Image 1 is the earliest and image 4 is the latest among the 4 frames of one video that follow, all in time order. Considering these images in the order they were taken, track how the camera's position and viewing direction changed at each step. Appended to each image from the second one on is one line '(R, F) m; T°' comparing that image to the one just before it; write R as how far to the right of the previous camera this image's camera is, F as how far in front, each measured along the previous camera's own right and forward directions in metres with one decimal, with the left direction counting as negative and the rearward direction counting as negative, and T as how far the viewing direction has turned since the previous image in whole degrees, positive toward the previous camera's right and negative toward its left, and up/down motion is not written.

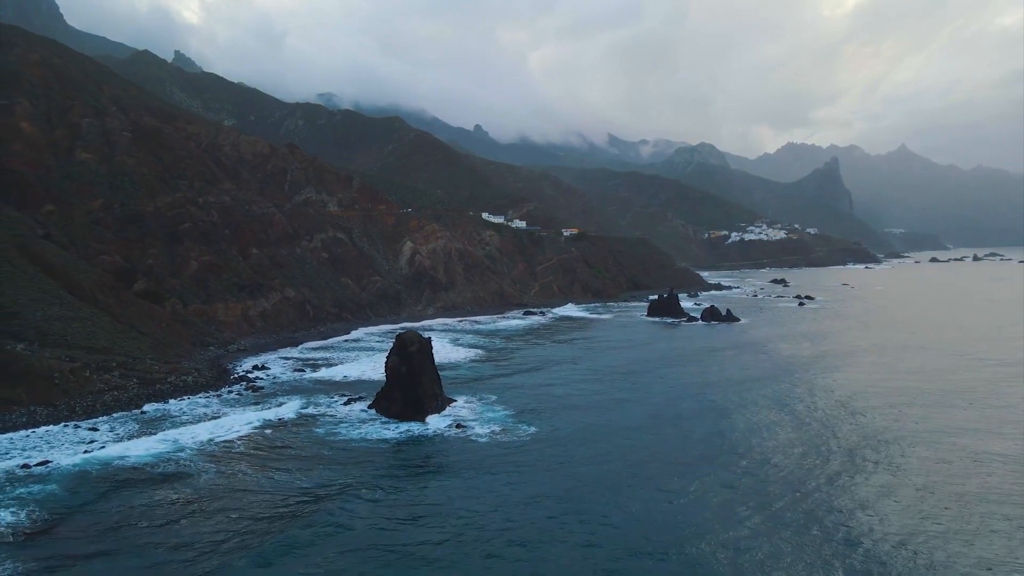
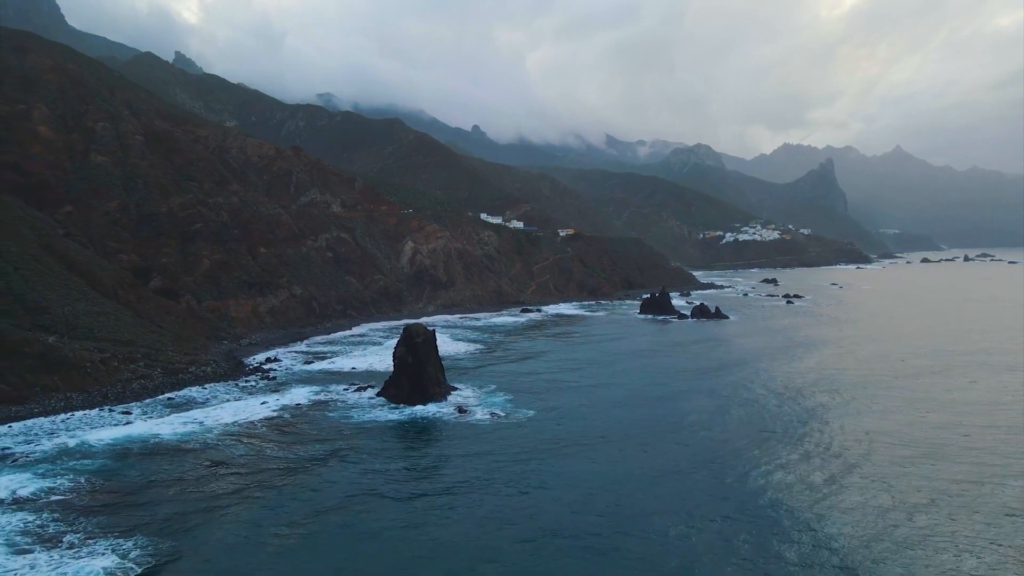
(0.0, -2.3) m; 0°
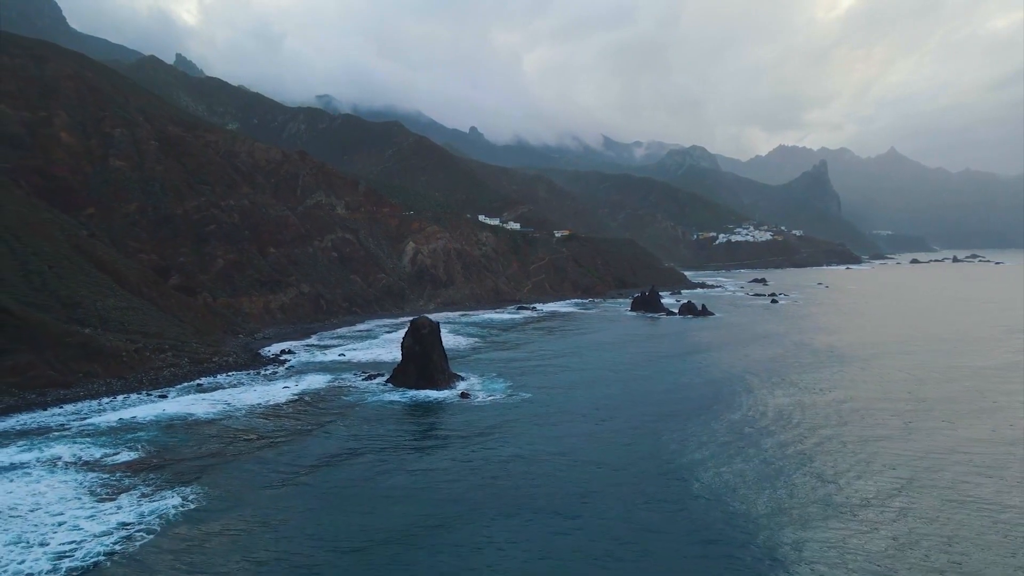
(0.0, -3.0) m; 0°
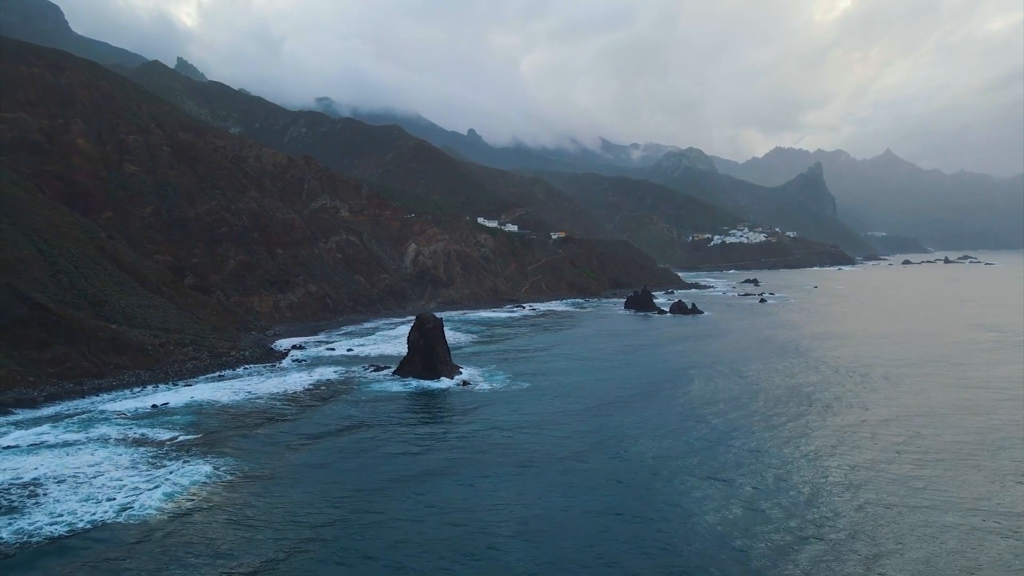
(+0.1, -2.6) m; 0°
